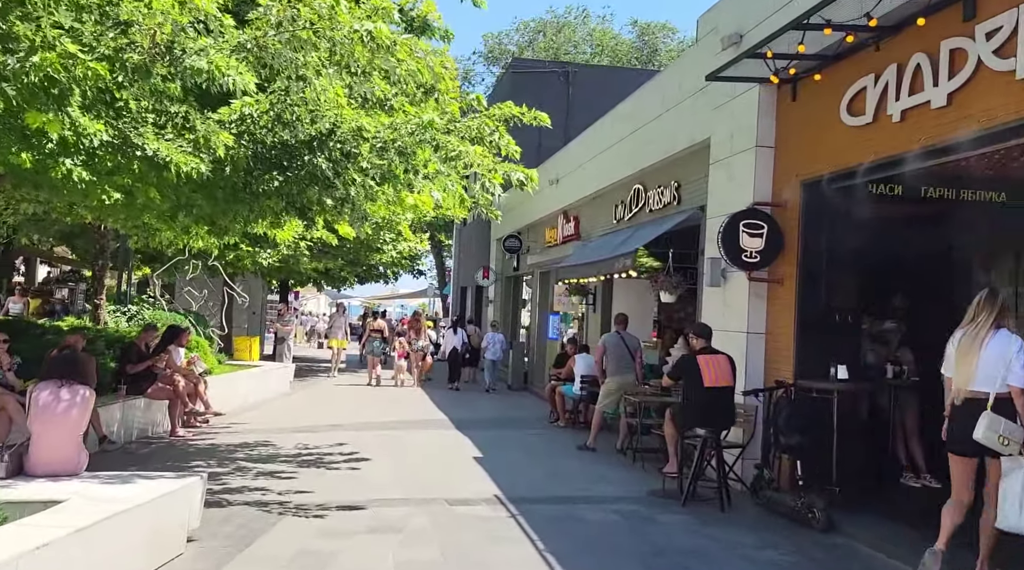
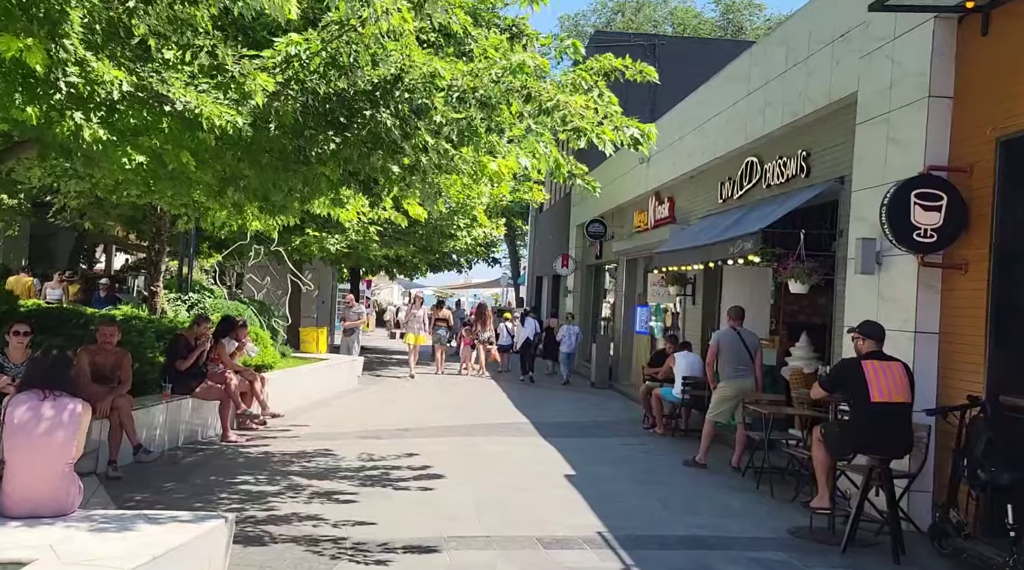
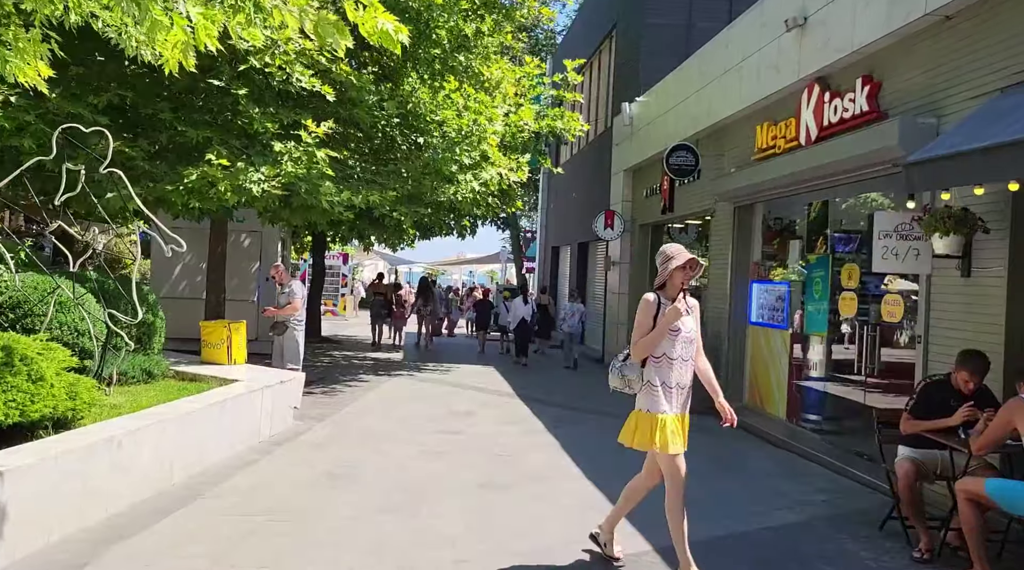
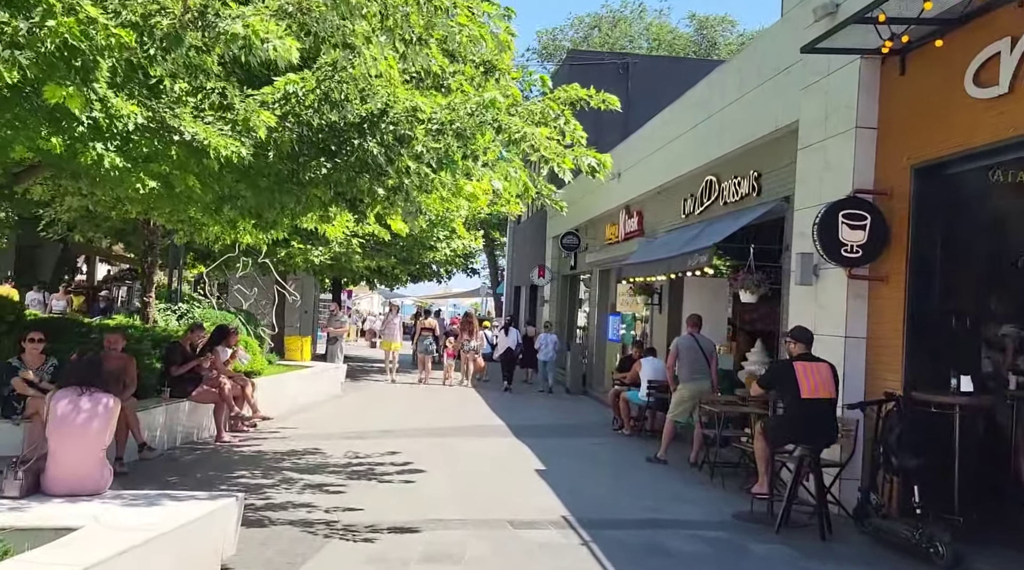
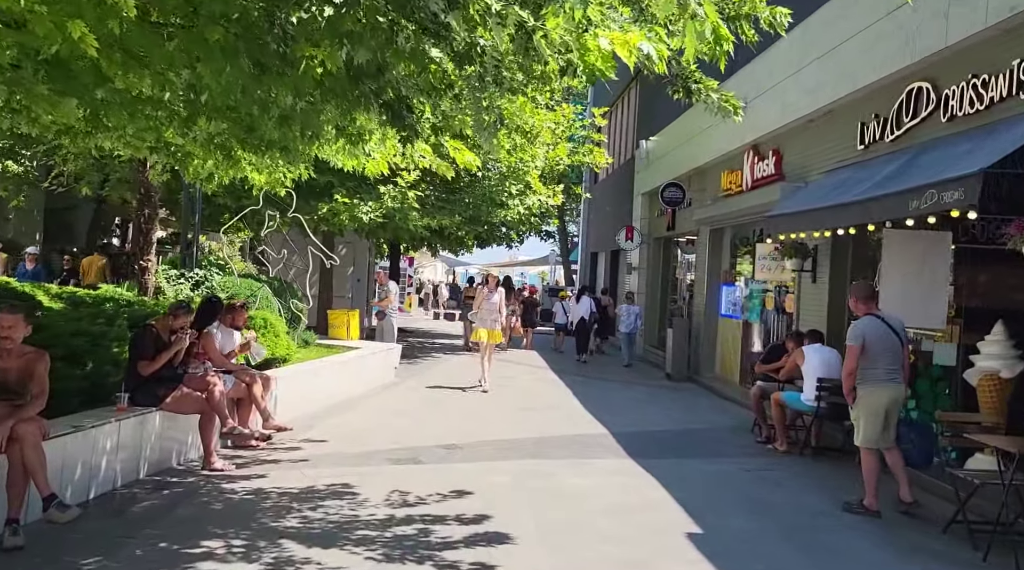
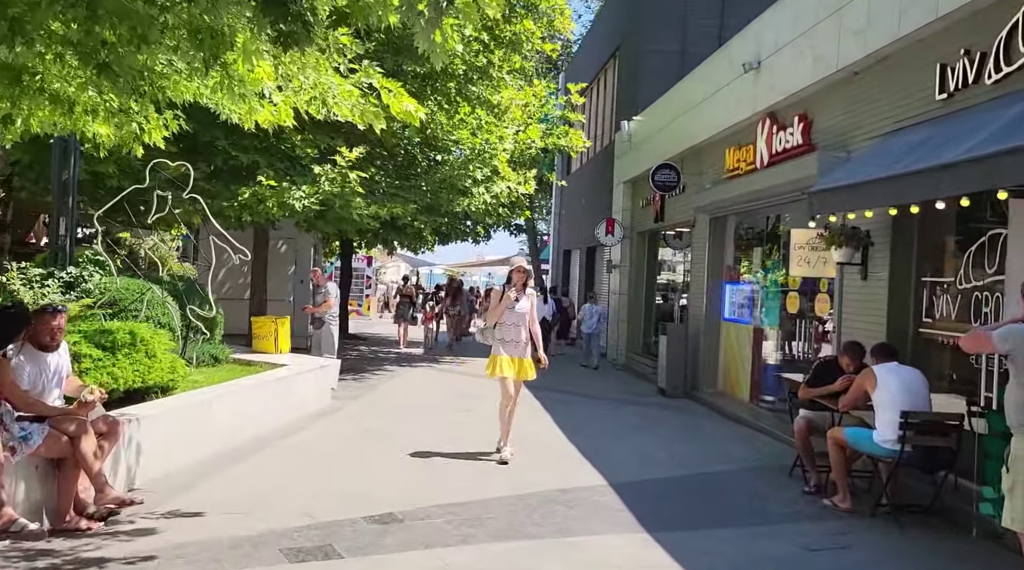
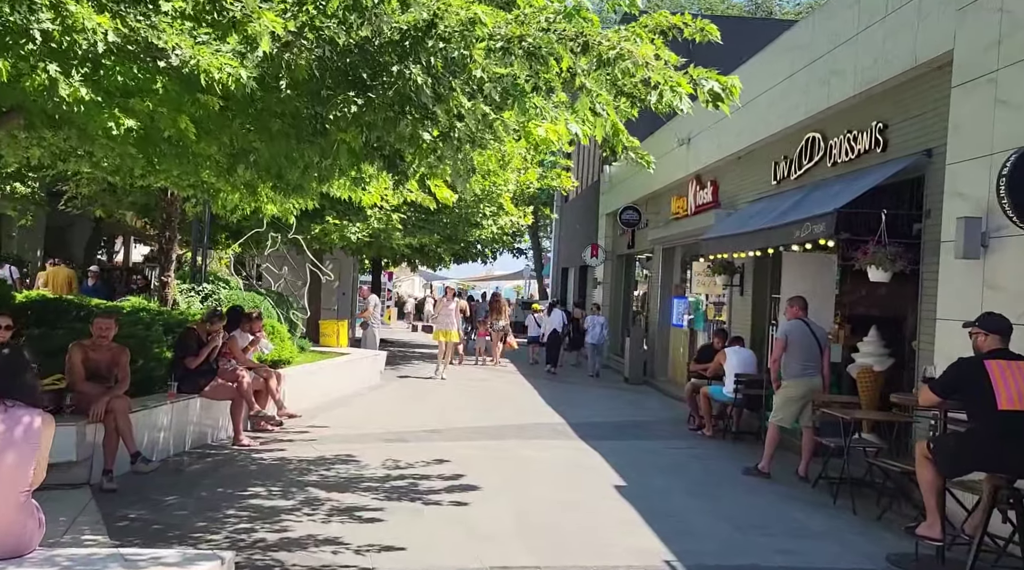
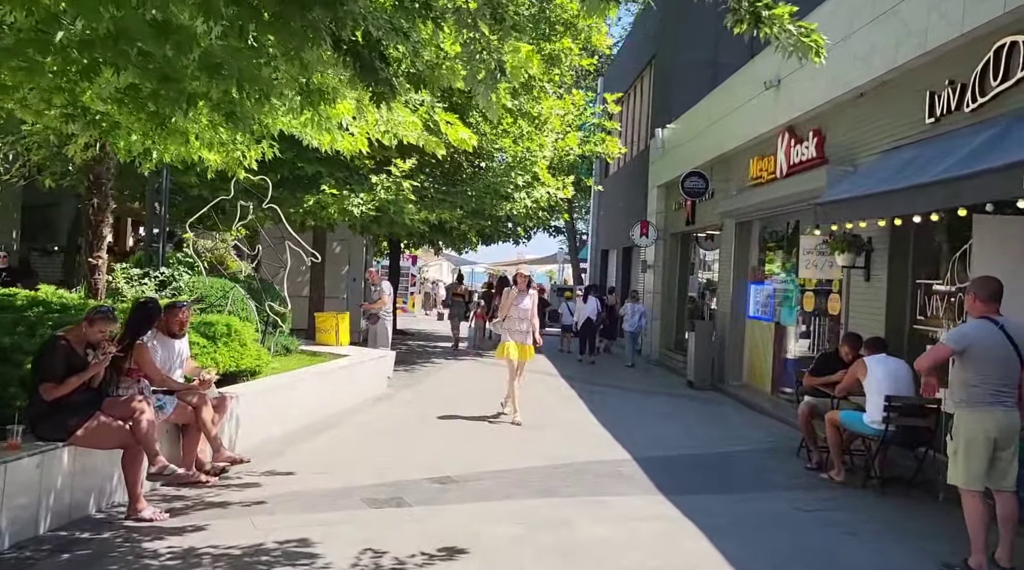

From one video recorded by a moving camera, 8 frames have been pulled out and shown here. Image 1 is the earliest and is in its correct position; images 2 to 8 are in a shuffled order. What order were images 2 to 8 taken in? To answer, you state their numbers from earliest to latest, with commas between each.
4, 2, 7, 5, 8, 6, 3
